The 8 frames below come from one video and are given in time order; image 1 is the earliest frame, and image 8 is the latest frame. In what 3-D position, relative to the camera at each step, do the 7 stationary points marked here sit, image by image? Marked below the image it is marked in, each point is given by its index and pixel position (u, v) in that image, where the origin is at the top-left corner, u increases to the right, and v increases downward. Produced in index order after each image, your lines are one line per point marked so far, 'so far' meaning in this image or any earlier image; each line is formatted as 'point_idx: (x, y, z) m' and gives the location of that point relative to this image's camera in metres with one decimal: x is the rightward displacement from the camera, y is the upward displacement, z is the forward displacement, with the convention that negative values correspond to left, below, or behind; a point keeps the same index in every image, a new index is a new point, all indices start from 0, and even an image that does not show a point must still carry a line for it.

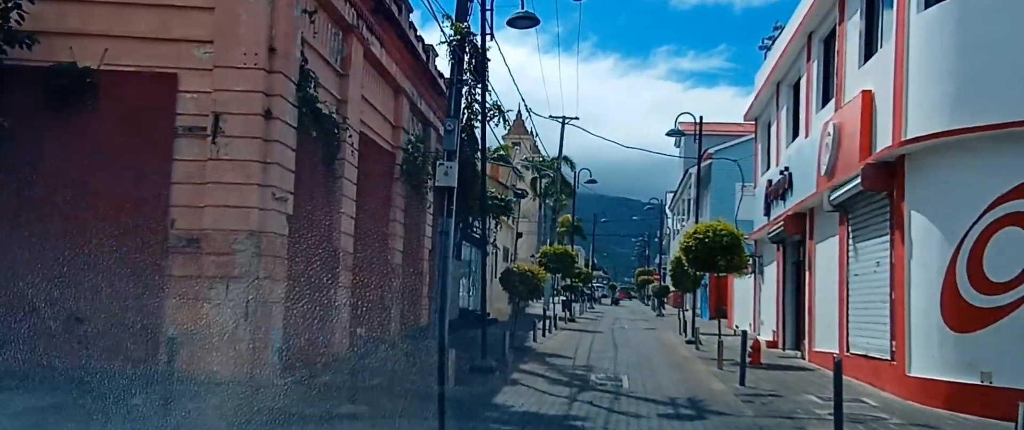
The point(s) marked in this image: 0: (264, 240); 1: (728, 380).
0: (-3.5, -0.4, +12.2) m
1: (+3.7, -2.8, +14.5) m
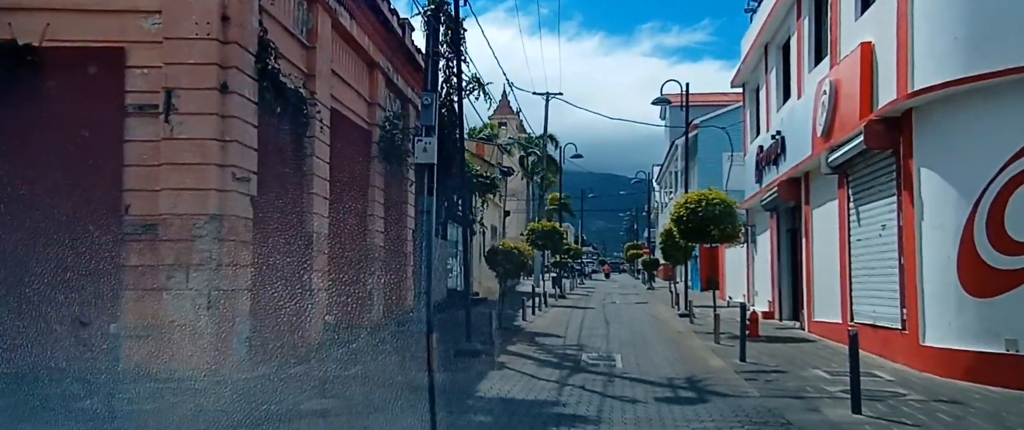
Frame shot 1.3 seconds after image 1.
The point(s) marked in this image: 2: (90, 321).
0: (-3.7, -0.1, +11.2) m
1: (+3.5, -2.2, +13.7) m
2: (-5.5, -1.4, +11.2) m
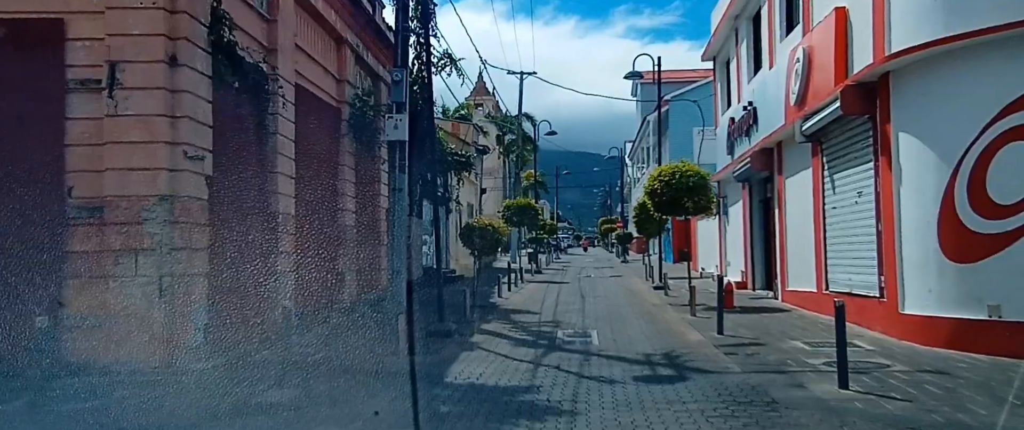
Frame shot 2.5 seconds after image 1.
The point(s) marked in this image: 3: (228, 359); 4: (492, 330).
0: (-4.1, +0.1, +10.6) m
1: (+3.0, -1.7, +13.3) m
2: (-5.8, -1.2, +10.6) m
3: (-3.5, -1.8, +10.7) m
4: (-0.3, -1.9, +14.4) m
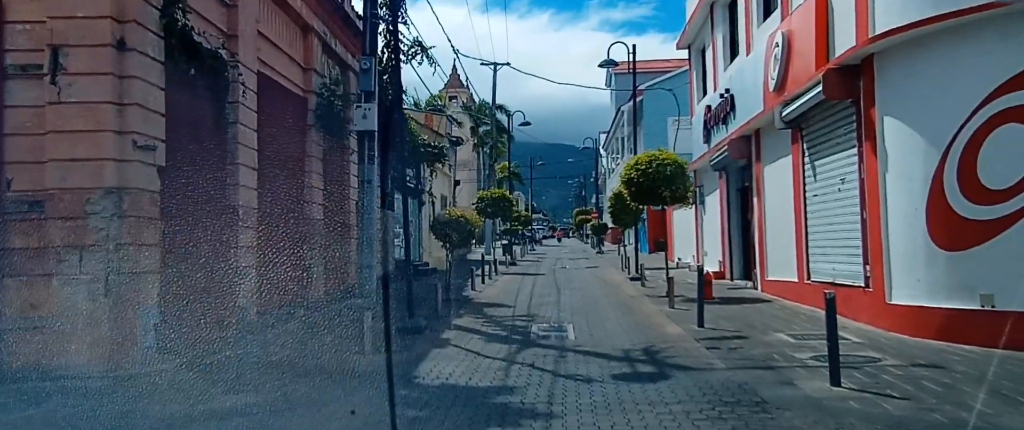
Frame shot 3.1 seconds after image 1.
0: (-4.4, +0.2, +9.9) m
1: (+2.6, -1.6, +12.9) m
2: (-6.2, -1.1, +9.8) m
3: (-3.8, -1.7, +10.1) m
4: (-0.8, -1.8, +13.8) m
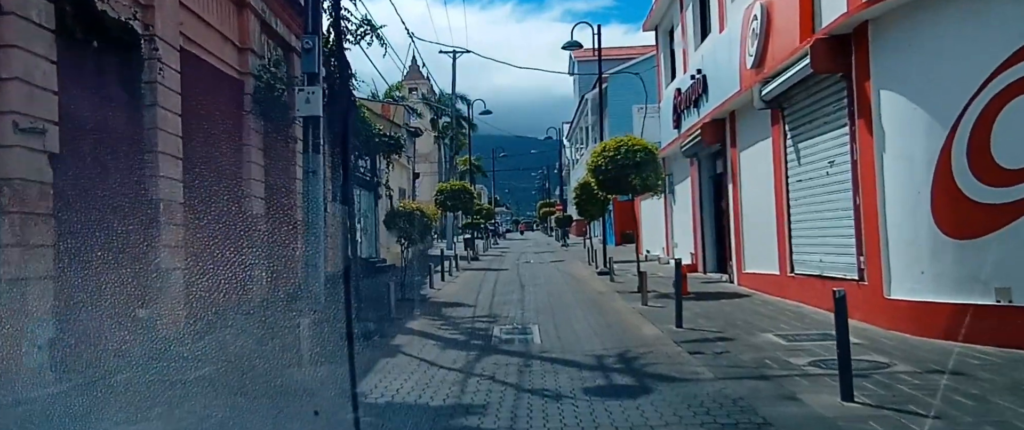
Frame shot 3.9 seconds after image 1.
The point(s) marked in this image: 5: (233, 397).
0: (-4.9, +0.2, +8.5) m
1: (+2.1, -1.4, +11.7) m
2: (-6.6, -1.1, +8.3) m
3: (-4.3, -1.6, +8.7) m
4: (-1.4, -1.6, +12.5) m
5: (-2.6, -1.8, +7.8) m
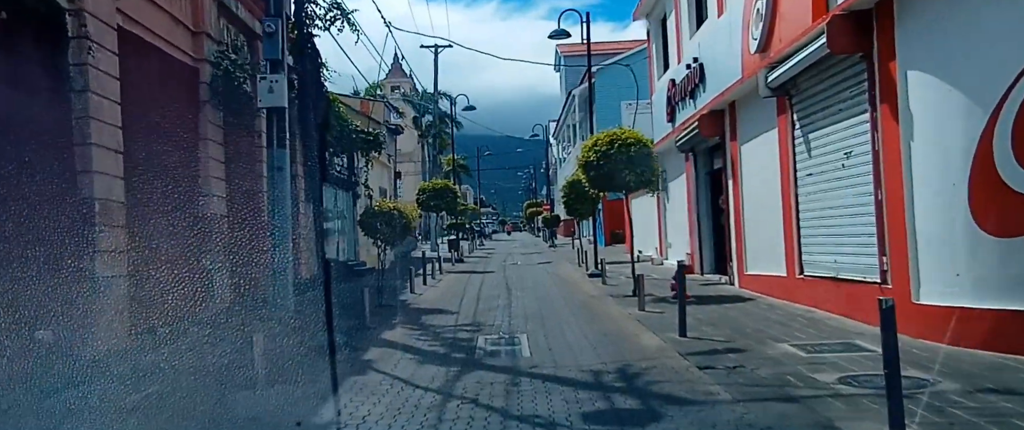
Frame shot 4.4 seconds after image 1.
0: (-5.0, +0.2, +7.3) m
1: (+1.9, -1.4, +10.7) m
2: (-6.7, -1.1, +7.1) m
3: (-4.4, -1.7, +7.5) m
4: (-1.6, -1.6, +11.4) m
5: (-2.7, -1.8, +6.7) m
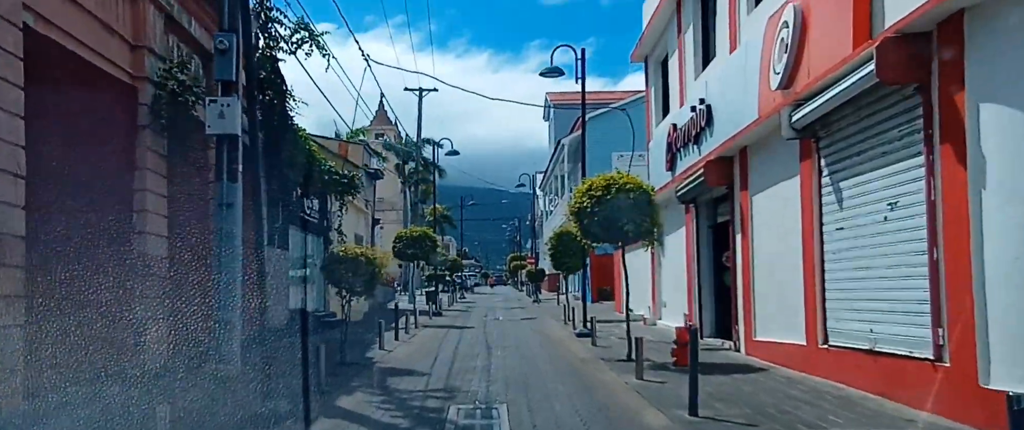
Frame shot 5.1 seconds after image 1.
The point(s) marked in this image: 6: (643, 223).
0: (-5.1, +0.1, +5.7) m
1: (+1.7, -2.0, +9.1) m
2: (-6.9, -1.2, +5.4) m
3: (-4.6, -1.8, +5.8) m
4: (-1.8, -2.2, +9.7) m
5: (-2.8, -1.9, +5.0) m
6: (+2.1, -0.1, +13.6) m
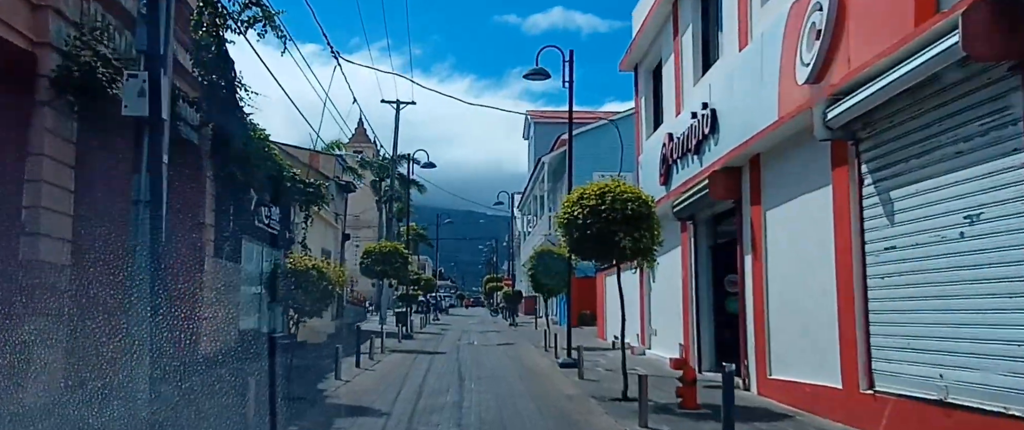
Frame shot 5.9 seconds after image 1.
0: (-5.2, +0.2, +3.7) m
1: (+1.5, -2.1, +7.2) m
2: (-6.9, -1.0, +3.3) m
3: (-4.7, -1.7, +3.7) m
4: (-2.0, -2.2, +7.8) m
5: (-2.9, -1.8, +3.0) m
6: (+1.8, -0.3, +11.8) m
